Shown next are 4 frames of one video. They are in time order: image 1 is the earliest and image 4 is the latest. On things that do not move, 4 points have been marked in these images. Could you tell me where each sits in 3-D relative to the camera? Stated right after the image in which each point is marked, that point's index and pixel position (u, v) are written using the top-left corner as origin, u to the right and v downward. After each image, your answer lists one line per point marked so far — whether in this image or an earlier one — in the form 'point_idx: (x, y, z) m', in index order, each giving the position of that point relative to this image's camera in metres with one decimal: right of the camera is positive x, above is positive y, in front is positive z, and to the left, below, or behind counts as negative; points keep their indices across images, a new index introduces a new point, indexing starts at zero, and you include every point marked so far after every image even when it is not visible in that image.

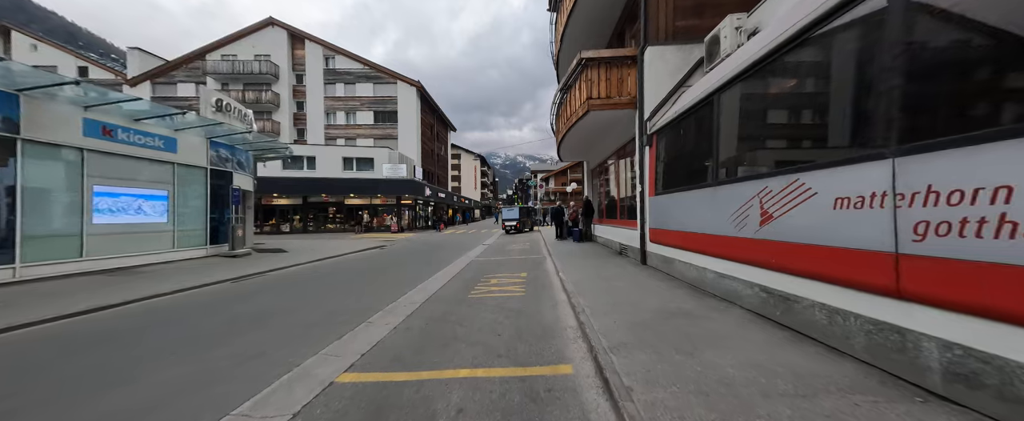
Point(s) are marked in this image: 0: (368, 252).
0: (-7.2, -2.0, +16.0) m
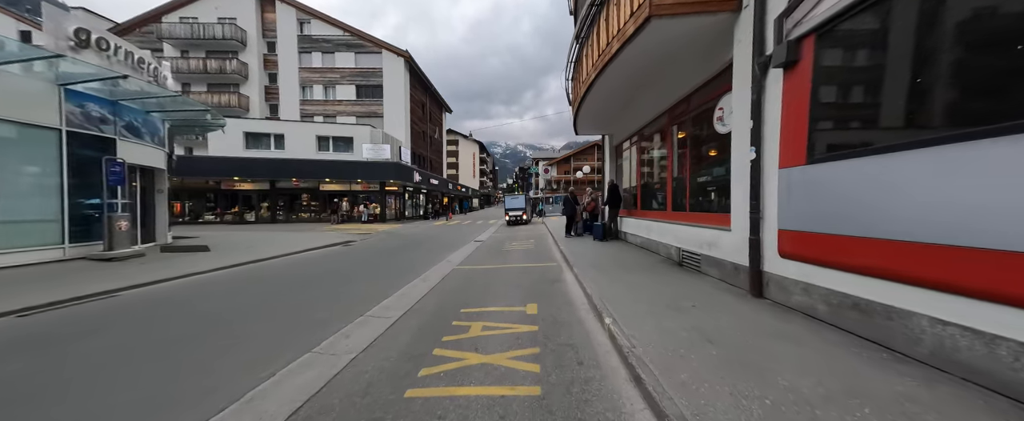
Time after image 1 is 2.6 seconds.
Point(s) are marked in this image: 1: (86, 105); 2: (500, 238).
0: (-7.2, -1.4, +12.7) m
1: (-10.2, +2.5, +7.7) m
2: (-0.6, -1.3, +15.3) m
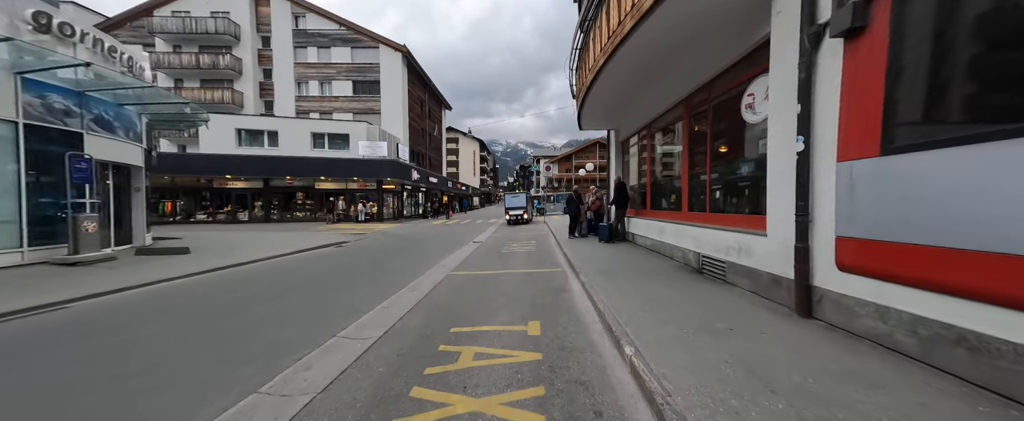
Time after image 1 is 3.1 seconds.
0: (-7.2, -1.4, +12.0) m
1: (-10.2, +2.5, +7.0) m
2: (-0.6, -1.3, +14.6) m
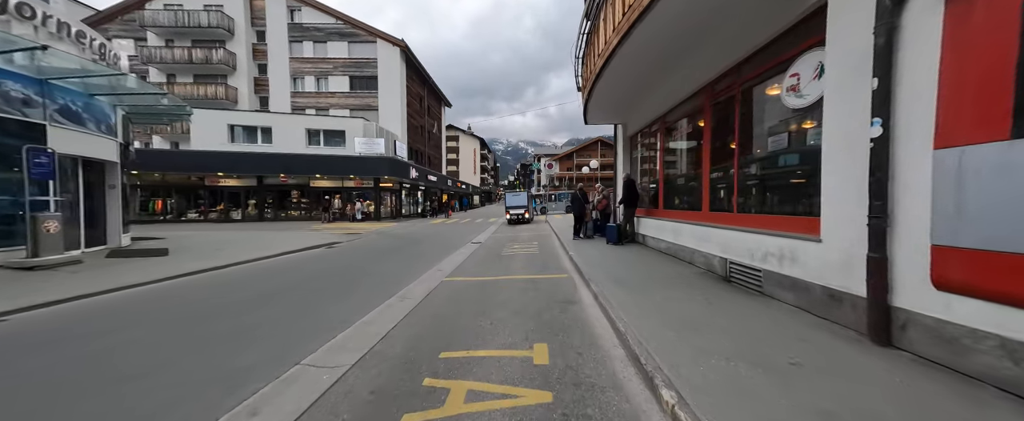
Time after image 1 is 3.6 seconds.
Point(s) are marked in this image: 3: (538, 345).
0: (-7.2, -1.4, +11.4) m
1: (-10.1, +2.5, +6.4) m
2: (-0.5, -1.2, +14.0) m
3: (+0.3, -1.3, +3.2) m
